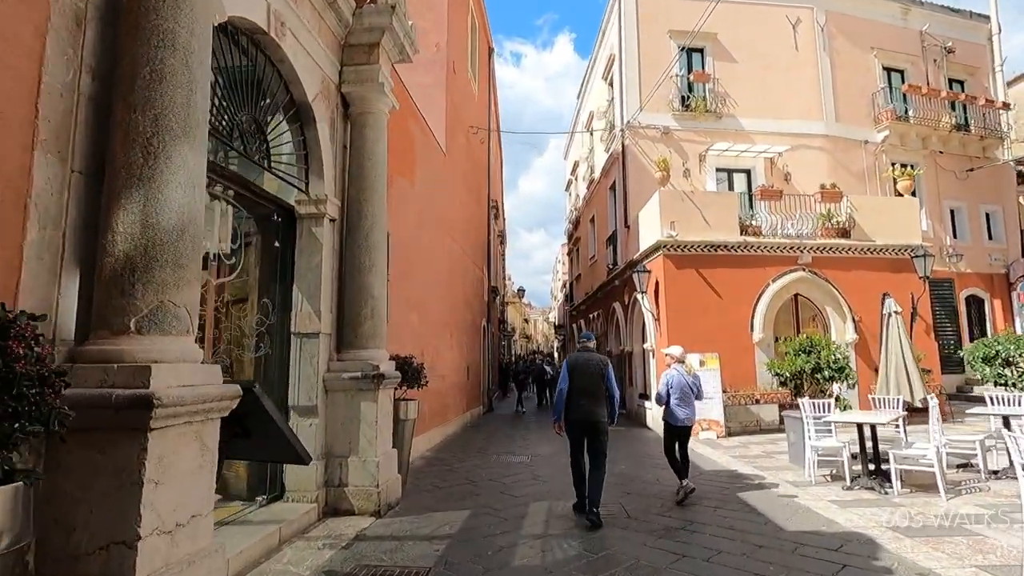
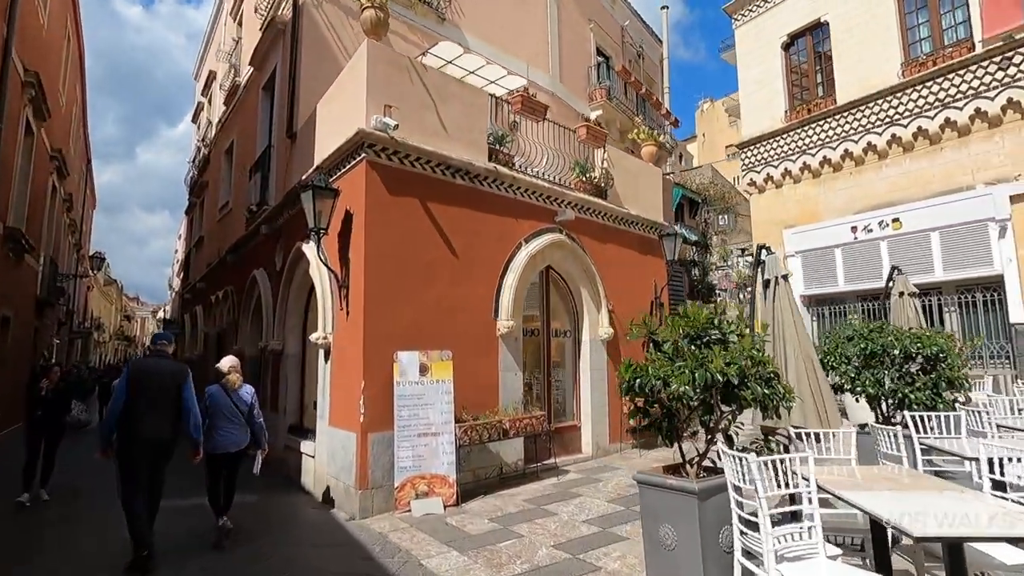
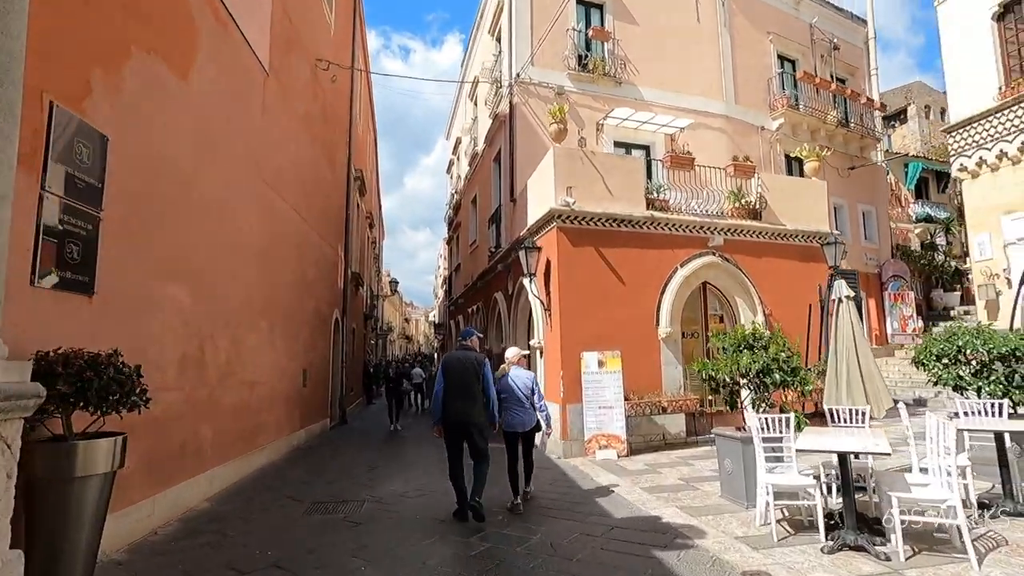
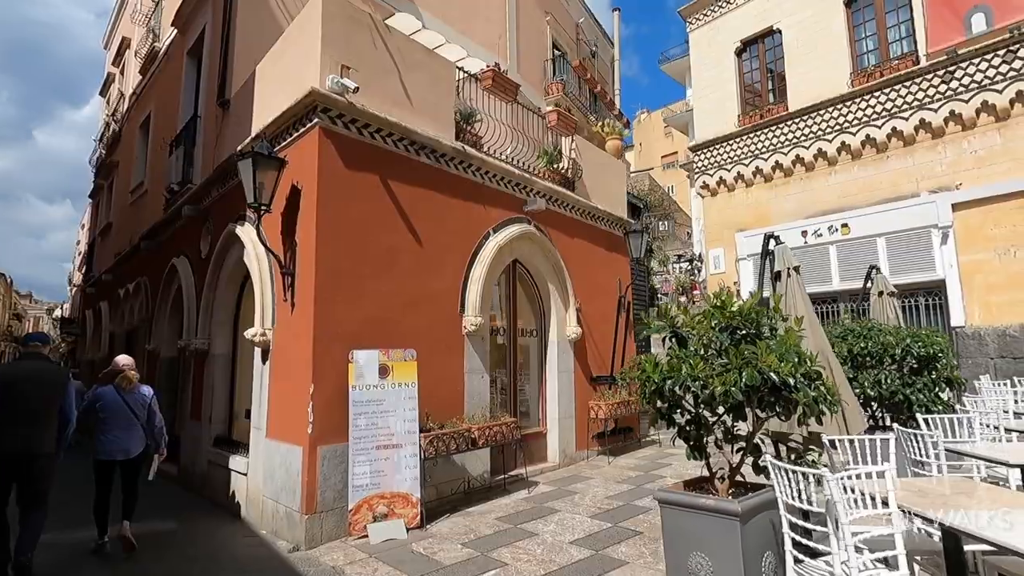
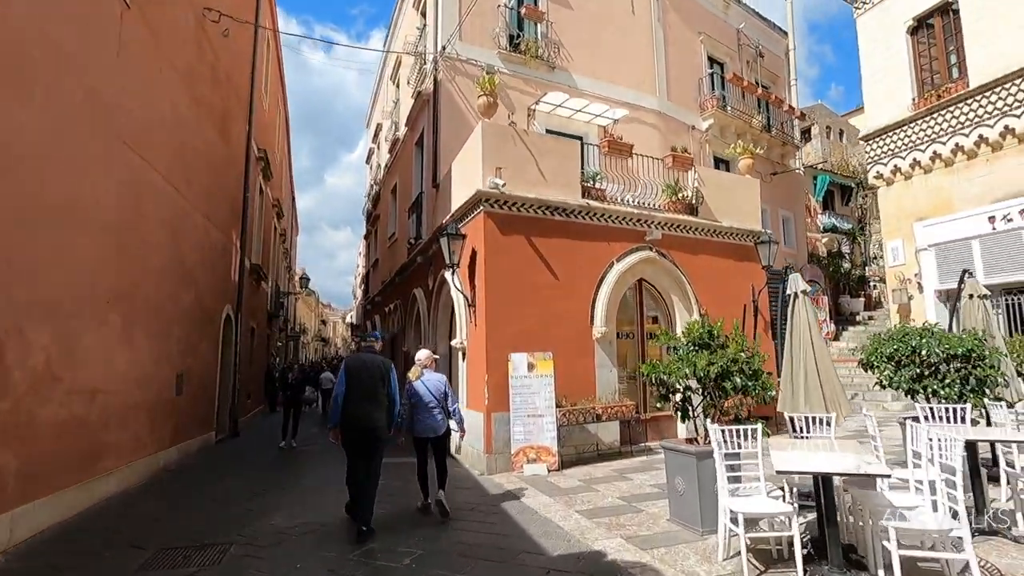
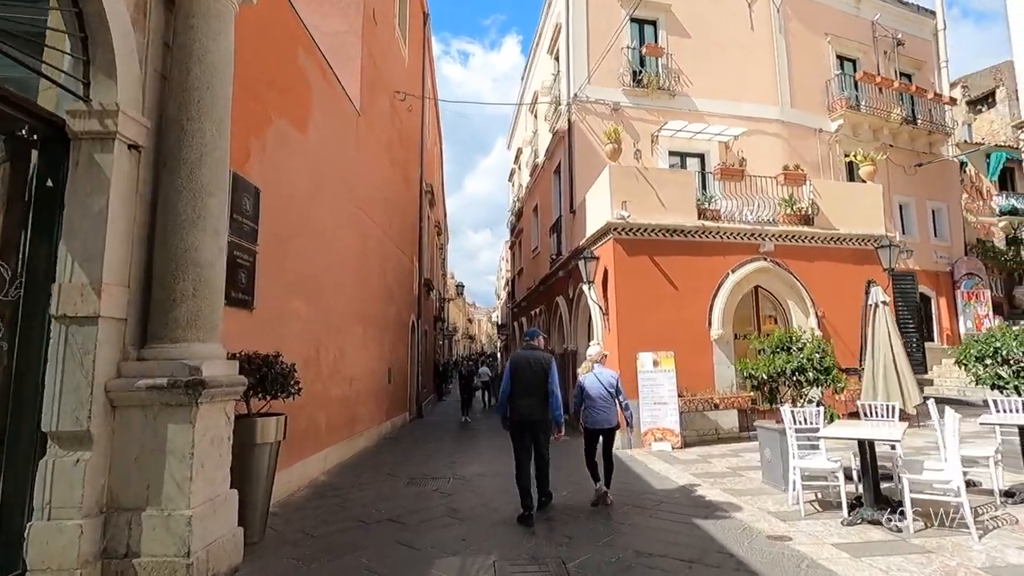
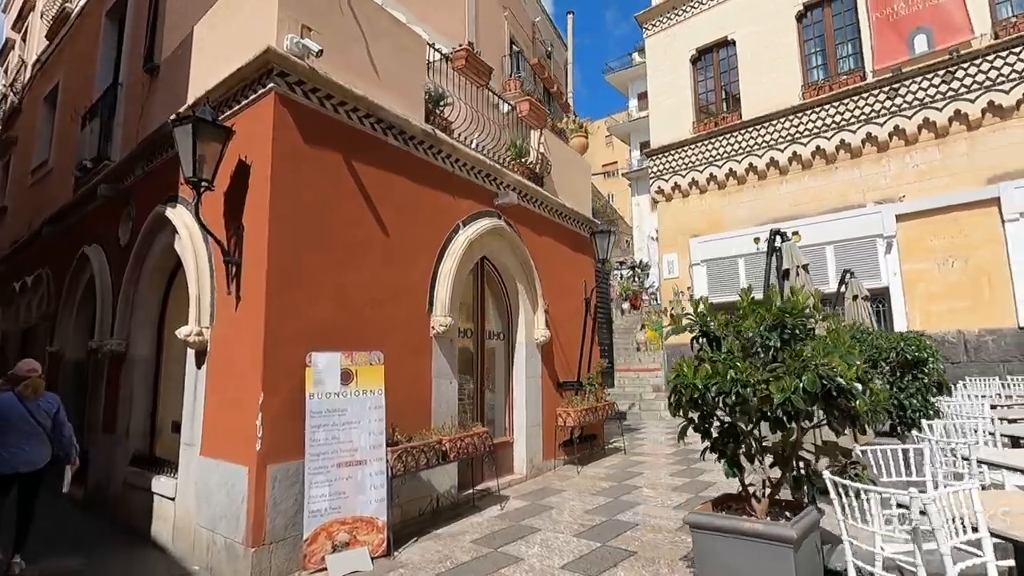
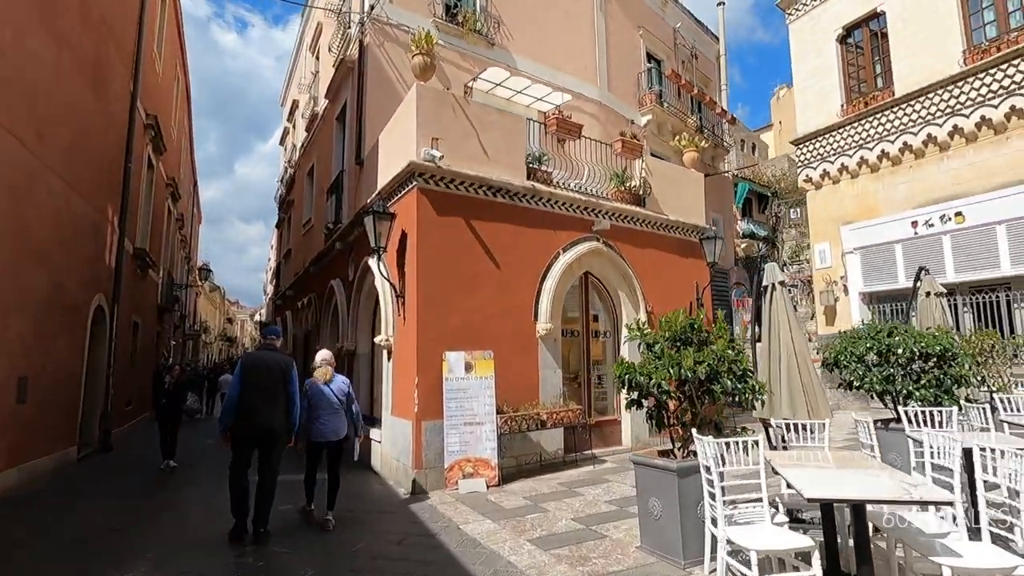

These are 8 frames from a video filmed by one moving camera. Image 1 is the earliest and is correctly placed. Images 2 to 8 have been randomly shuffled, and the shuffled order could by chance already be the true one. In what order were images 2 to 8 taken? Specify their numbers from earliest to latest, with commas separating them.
6, 3, 5, 8, 2, 4, 7
